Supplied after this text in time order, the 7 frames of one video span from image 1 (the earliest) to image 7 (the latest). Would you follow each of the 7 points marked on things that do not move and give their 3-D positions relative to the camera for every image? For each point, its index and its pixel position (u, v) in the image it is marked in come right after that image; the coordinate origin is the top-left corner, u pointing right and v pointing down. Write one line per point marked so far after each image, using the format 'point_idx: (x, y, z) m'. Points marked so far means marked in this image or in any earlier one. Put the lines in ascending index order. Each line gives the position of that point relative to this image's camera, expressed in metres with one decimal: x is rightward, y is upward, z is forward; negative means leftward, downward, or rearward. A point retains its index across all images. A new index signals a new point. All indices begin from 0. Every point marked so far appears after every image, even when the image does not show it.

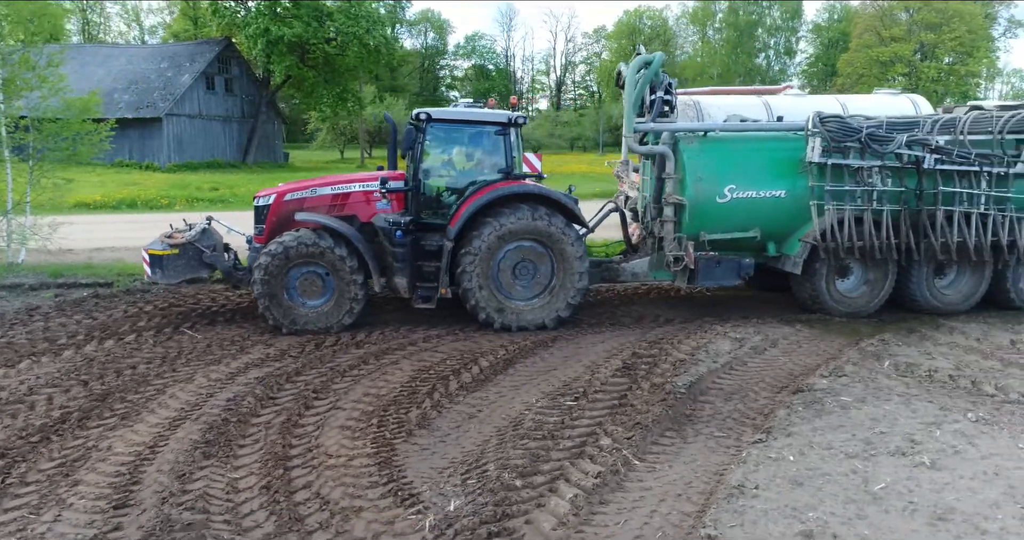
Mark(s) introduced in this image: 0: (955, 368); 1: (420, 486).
0: (+3.9, -0.9, +6.3) m
1: (-0.5, -1.2, +4.0) m
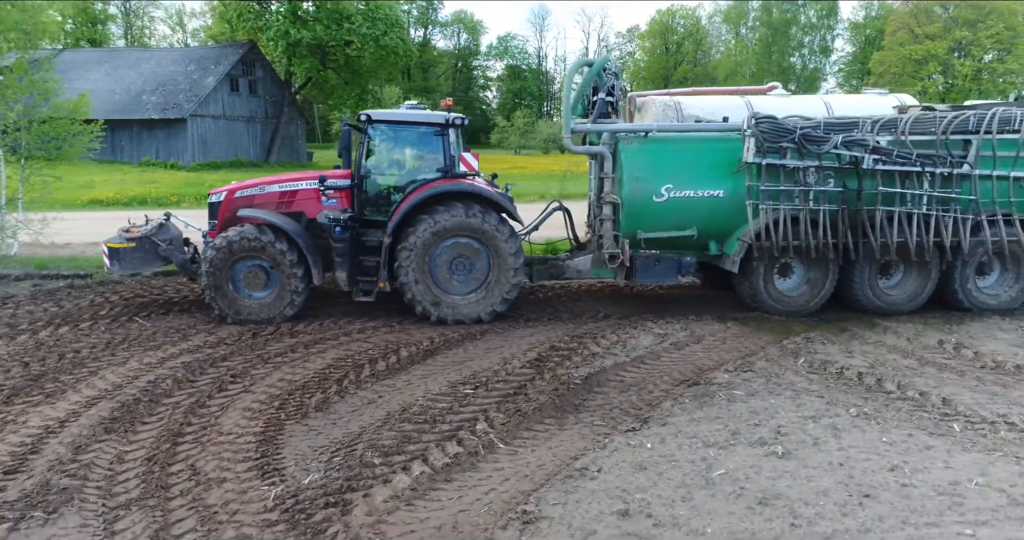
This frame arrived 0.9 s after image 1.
0: (+3.2, -0.8, +6.3) m
1: (-1.4, -1.2, +4.3) m
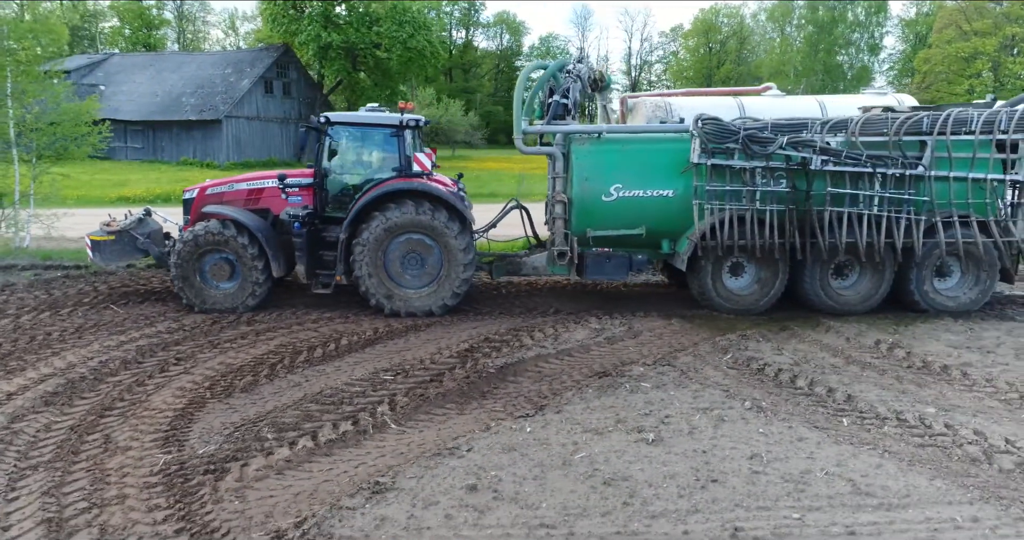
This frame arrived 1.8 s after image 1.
0: (+2.5, -0.8, +6.4) m
1: (-2.1, -1.1, +4.7) m
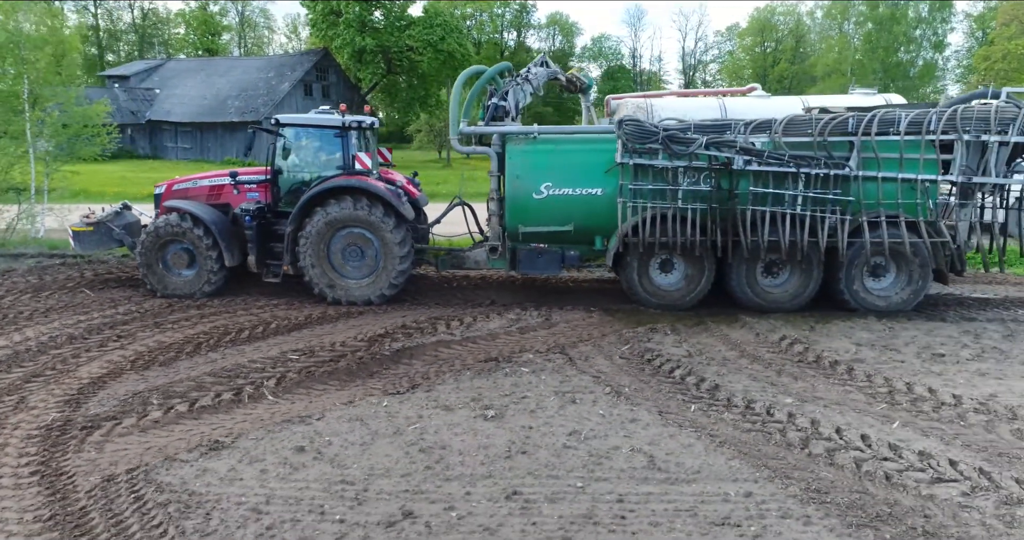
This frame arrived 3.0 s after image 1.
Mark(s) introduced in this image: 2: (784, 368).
0: (+1.6, -0.8, +6.7) m
1: (-3.2, -1.0, +5.4) m
2: (+2.4, -0.9, +6.3) m
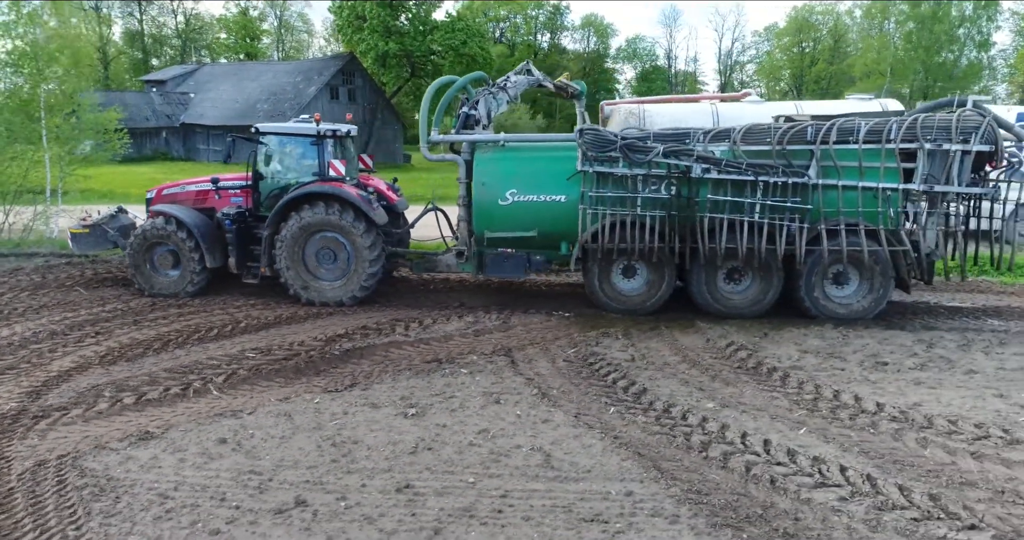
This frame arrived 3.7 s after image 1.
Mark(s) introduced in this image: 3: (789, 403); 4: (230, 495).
0: (+1.1, -0.9, +6.9) m
1: (-3.7, -1.0, +5.8) m
2: (+1.9, -0.9, +6.5) m
3: (+2.3, -1.1, +5.8) m
4: (-1.7, -1.3, +4.2) m
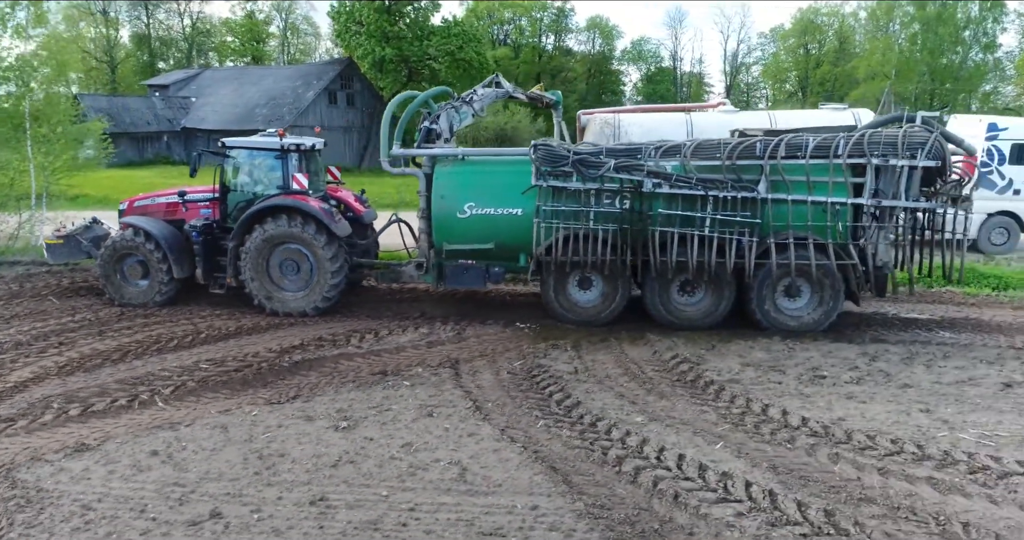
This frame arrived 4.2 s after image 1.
0: (+0.6, -1.0, +7.0) m
1: (-4.3, -1.1, +6.1) m
2: (+1.3, -1.1, +6.6) m
3: (+1.7, -1.2, +6.0) m
4: (-2.2, -1.5, +4.4) m
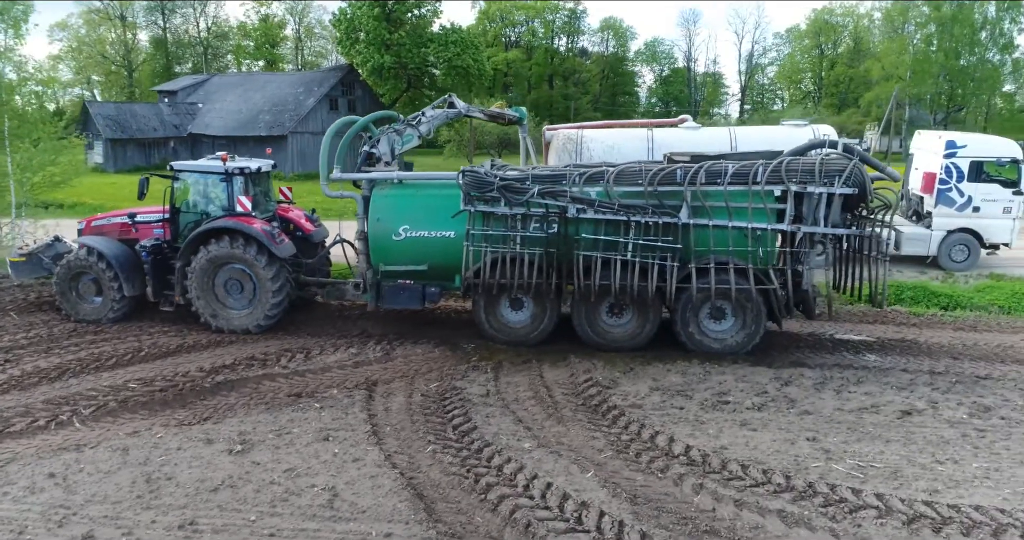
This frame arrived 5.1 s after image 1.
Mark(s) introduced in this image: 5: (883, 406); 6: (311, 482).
0: (-0.3, -1.3, +7.3) m
1: (-5.2, -1.4, +6.4) m
2: (+0.4, -1.4, +6.8) m
3: (+0.8, -1.5, +6.2) m
4: (-3.2, -1.7, +4.7) m
5: (+3.7, -1.4, +7.1) m
6: (-1.5, -1.6, +5.3) m
